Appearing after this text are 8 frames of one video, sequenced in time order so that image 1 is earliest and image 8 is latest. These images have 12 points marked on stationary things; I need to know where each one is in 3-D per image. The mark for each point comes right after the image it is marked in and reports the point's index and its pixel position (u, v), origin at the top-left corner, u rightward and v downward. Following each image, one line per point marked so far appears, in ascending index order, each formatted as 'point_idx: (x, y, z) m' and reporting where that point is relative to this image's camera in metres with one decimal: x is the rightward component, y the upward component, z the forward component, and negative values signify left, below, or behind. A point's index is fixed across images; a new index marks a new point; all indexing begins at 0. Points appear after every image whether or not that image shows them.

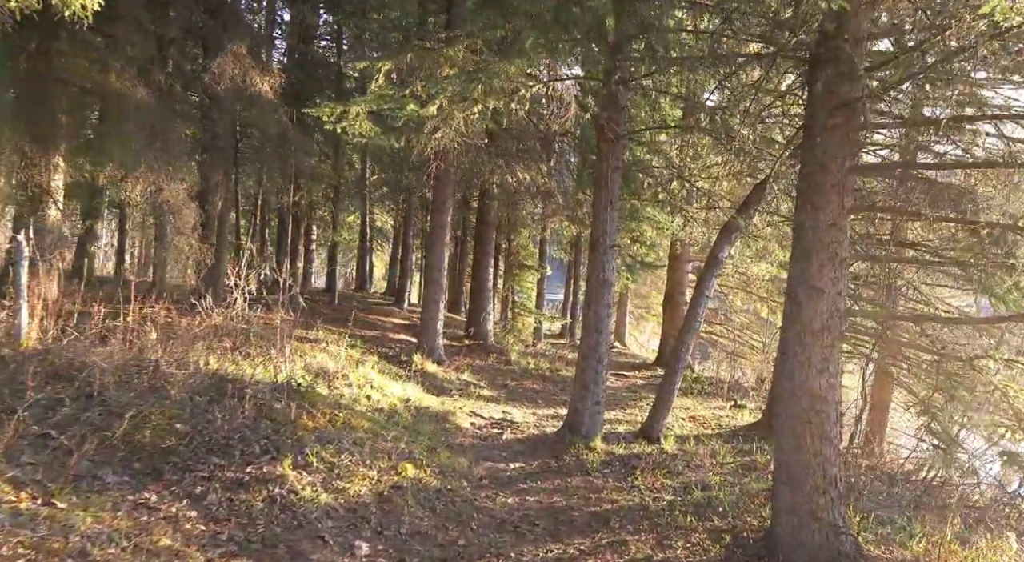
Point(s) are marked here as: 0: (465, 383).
0: (-0.8, -1.7, +14.1) m
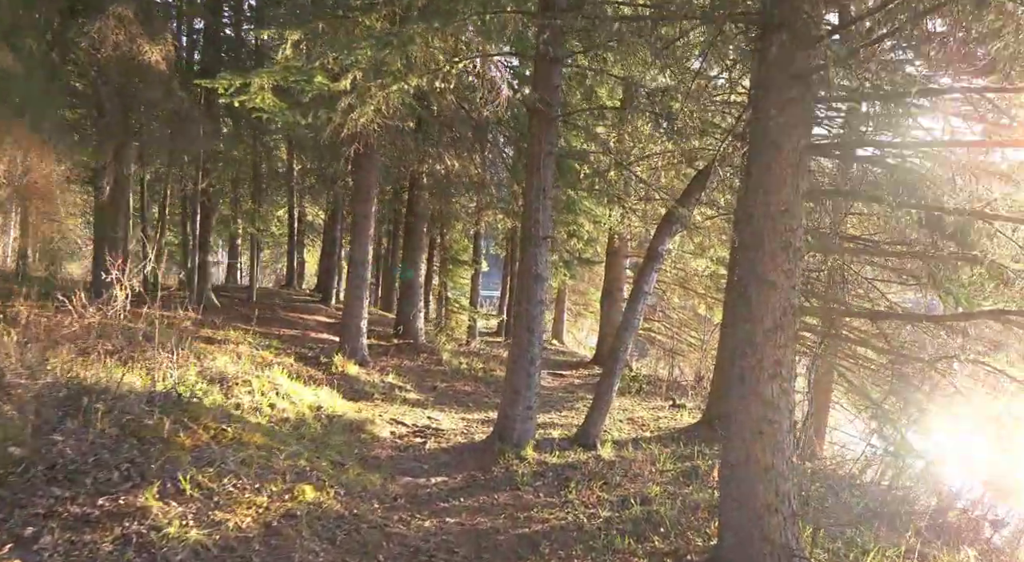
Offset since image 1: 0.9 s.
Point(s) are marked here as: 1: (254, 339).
0: (-1.9, -1.7, +13.1) m
1: (-4.3, -1.0, +13.9) m
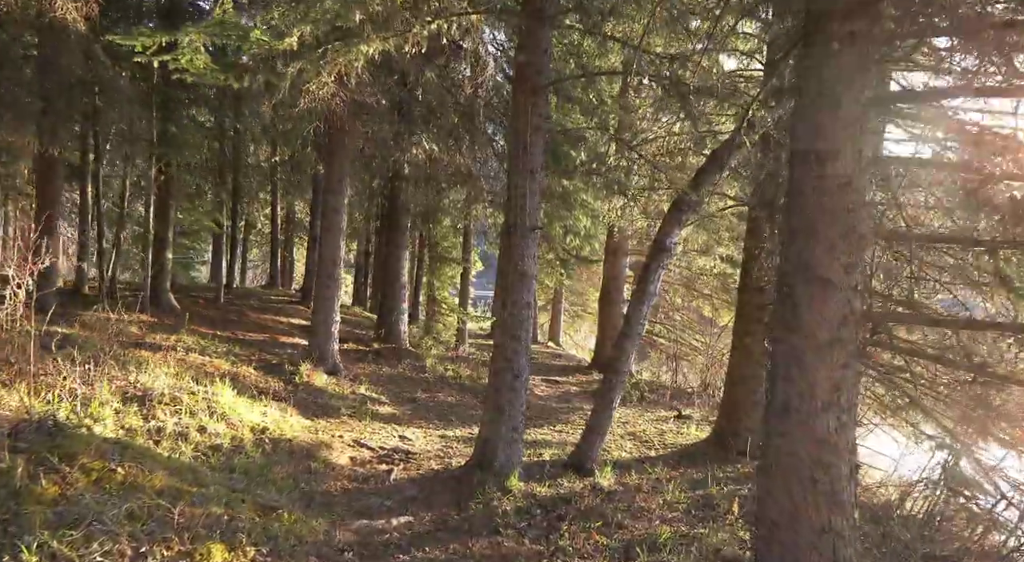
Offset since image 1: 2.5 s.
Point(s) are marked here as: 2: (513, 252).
0: (-2.1, -1.6, +11.7) m
1: (-4.5, -1.0, +12.4) m
2: (0.0, +0.3, +8.2) m
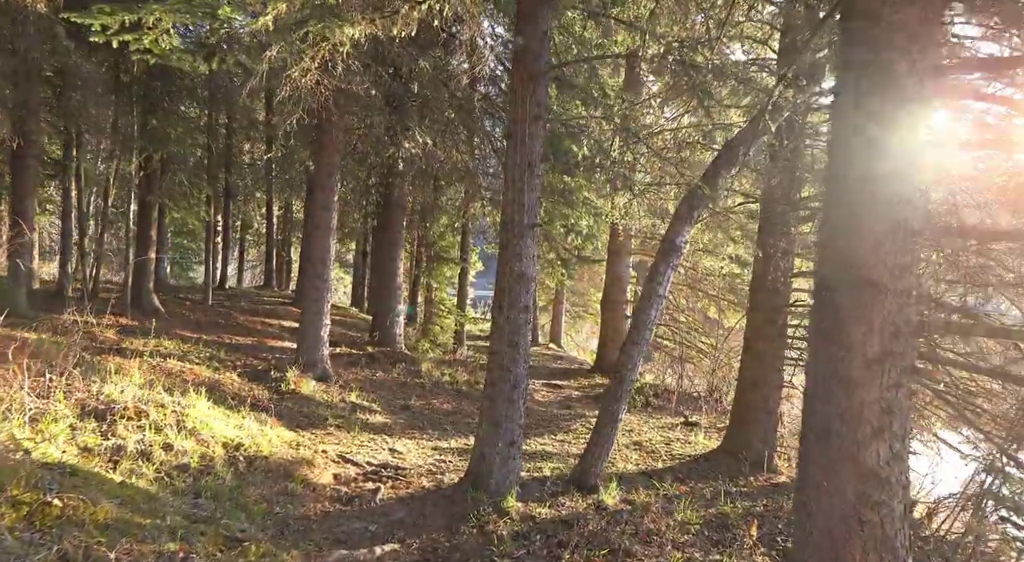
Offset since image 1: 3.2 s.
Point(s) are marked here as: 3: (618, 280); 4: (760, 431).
0: (-2.1, -1.7, +11.0) m
1: (-4.5, -1.0, +11.8) m
2: (0.0, +0.3, +7.6) m
3: (+2.4, 0.0, +18.7) m
4: (+3.3, -2.0, +11.0) m
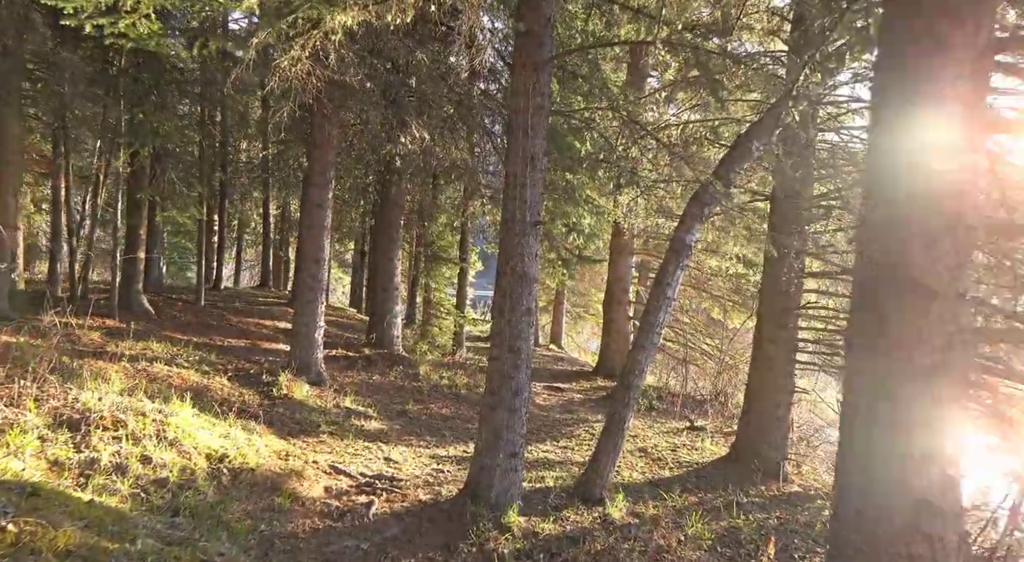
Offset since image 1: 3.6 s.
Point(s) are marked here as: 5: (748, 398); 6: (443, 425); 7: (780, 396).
0: (-2.1, -1.7, +10.6) m
1: (-4.5, -1.0, +11.4) m
2: (0.0, +0.3, +7.1) m
3: (+2.4, 0.0, +18.3) m
4: (+3.3, -2.0, +10.5) m
5: (+3.0, -1.5, +10.8) m
6: (-1.0, -2.0, +11.5) m
7: (+3.4, -1.5, +10.6) m
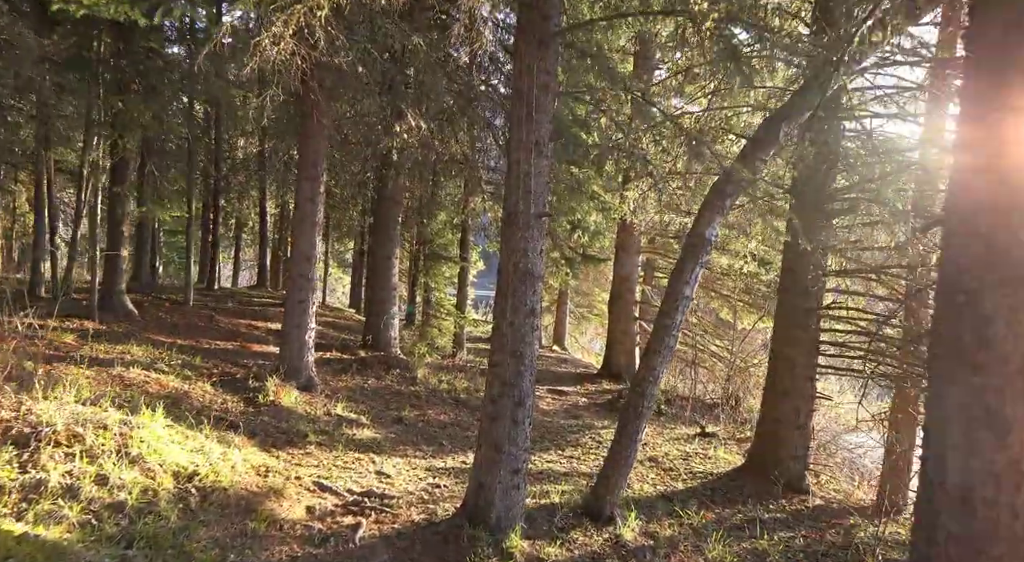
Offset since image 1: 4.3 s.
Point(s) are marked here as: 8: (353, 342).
0: (-2.1, -1.7, +9.9) m
1: (-4.4, -1.0, +10.7) m
2: (0.0, +0.3, +6.5) m
3: (+2.4, 0.0, +17.6) m
4: (+3.3, -2.0, +9.9) m
5: (+3.1, -1.5, +10.1) m
6: (-0.9, -2.0, +10.8) m
7: (+3.4, -1.4, +9.9) m
8: (-3.0, -1.2, +16.0) m
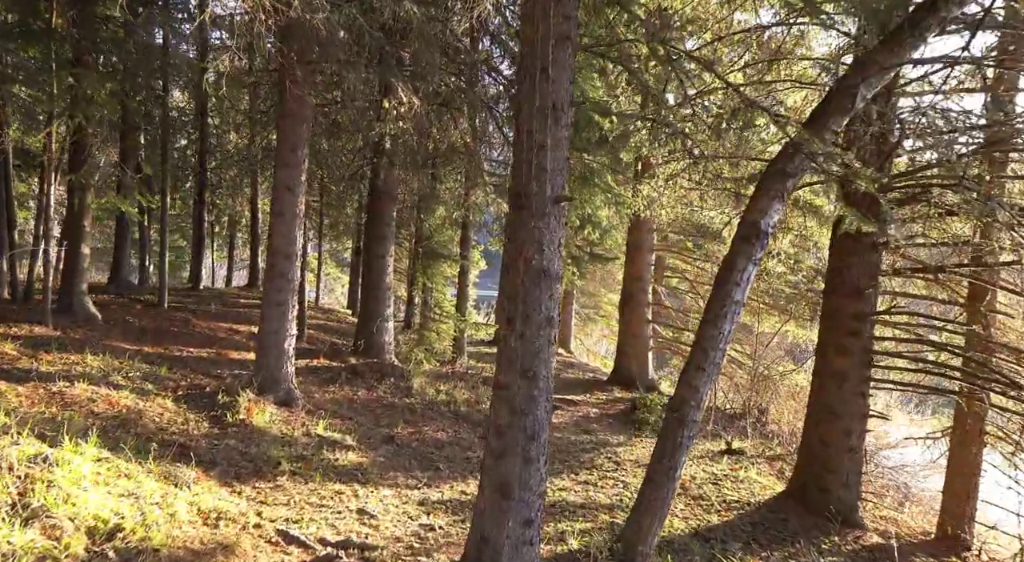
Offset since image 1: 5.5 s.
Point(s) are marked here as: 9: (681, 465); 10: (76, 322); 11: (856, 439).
0: (-2.0, -1.7, +8.6) m
1: (-4.4, -1.0, +9.4) m
2: (+0.1, +0.3, +5.1) m
3: (+2.5, 0.0, +16.3) m
4: (+3.4, -2.0, +8.5) m
5: (+3.2, -1.5, +8.8) m
6: (-0.9, -2.0, +9.5) m
7: (+3.5, -1.4, +8.6) m
8: (-3.0, -1.2, +14.7) m
9: (+1.2, -1.3, +6.0) m
10: (-5.9, -0.5, +11.2) m
11: (+3.5, -1.6, +8.6) m
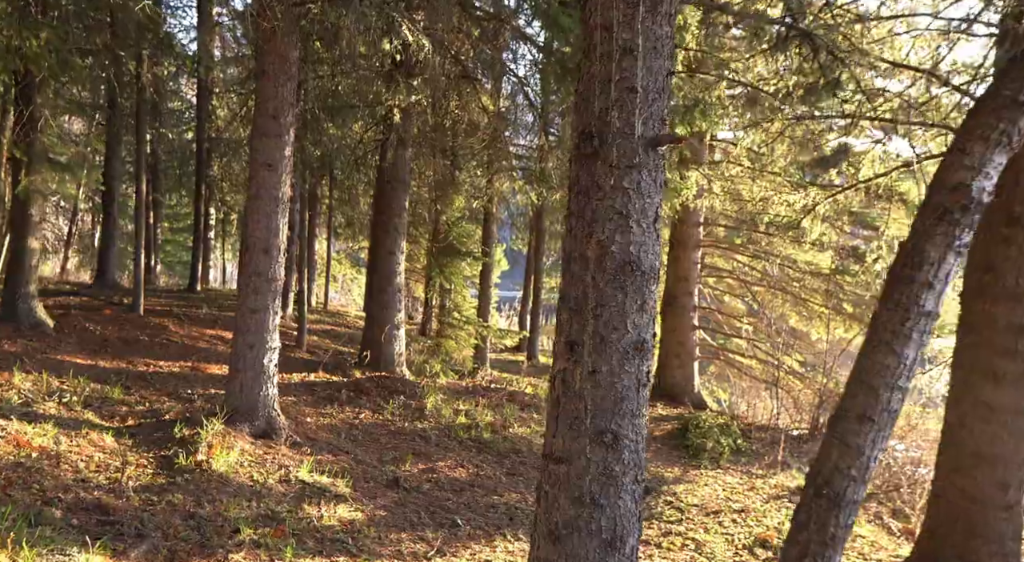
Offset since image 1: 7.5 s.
0: (-1.7, -1.7, +6.6) m
1: (-4.0, -1.0, +7.4) m
2: (+0.3, +0.3, +3.1) m
3: (+3.0, 0.0, +14.1) m
4: (+3.7, -2.0, +6.4) m
5: (+3.5, -1.5, +6.6) m
6: (-0.5, -2.0, +7.4) m
7: (+3.8, -1.4, +6.4) m
8: (-2.5, -1.2, +12.7) m
9: (+1.4, -1.3, +3.9) m
10: (-5.5, -0.5, +9.3) m
11: (+3.9, -1.6, +6.4) m
